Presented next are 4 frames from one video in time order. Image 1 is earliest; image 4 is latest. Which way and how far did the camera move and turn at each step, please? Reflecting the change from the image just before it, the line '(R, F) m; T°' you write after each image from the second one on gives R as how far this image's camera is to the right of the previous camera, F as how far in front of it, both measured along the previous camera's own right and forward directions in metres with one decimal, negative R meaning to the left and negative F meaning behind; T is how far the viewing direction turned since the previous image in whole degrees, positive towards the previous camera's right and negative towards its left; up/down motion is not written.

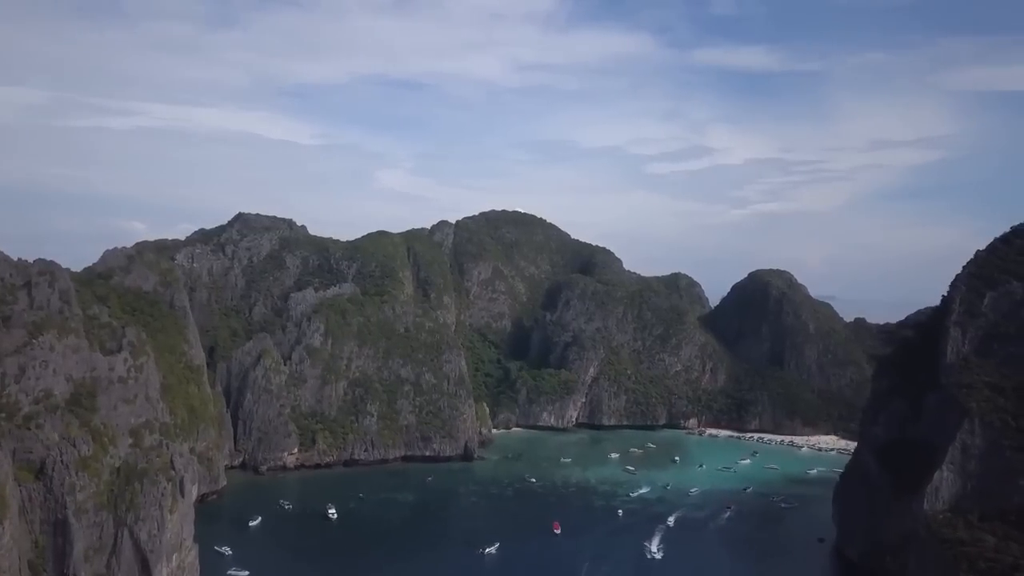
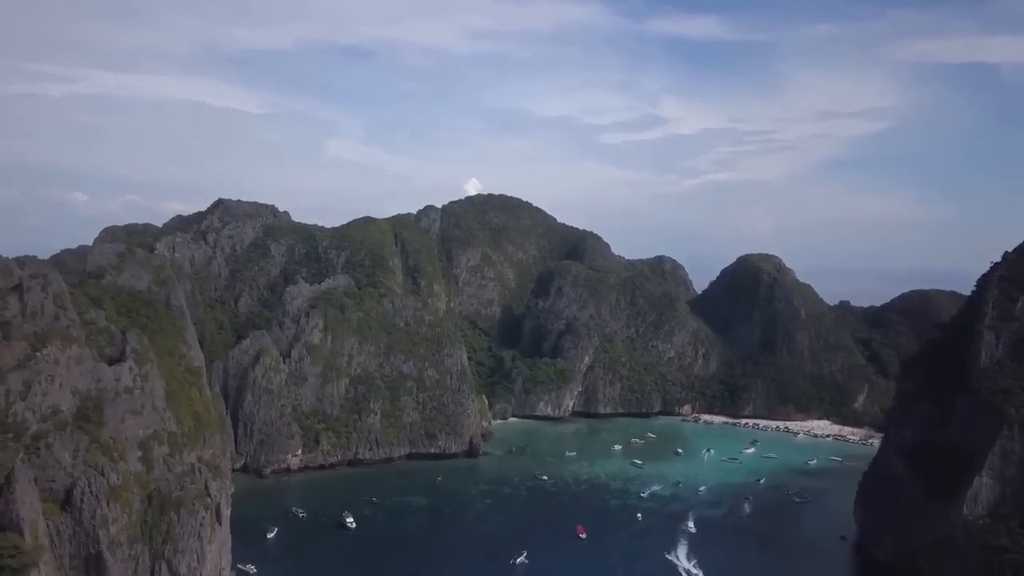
(-4.7, +1.7) m; +3°
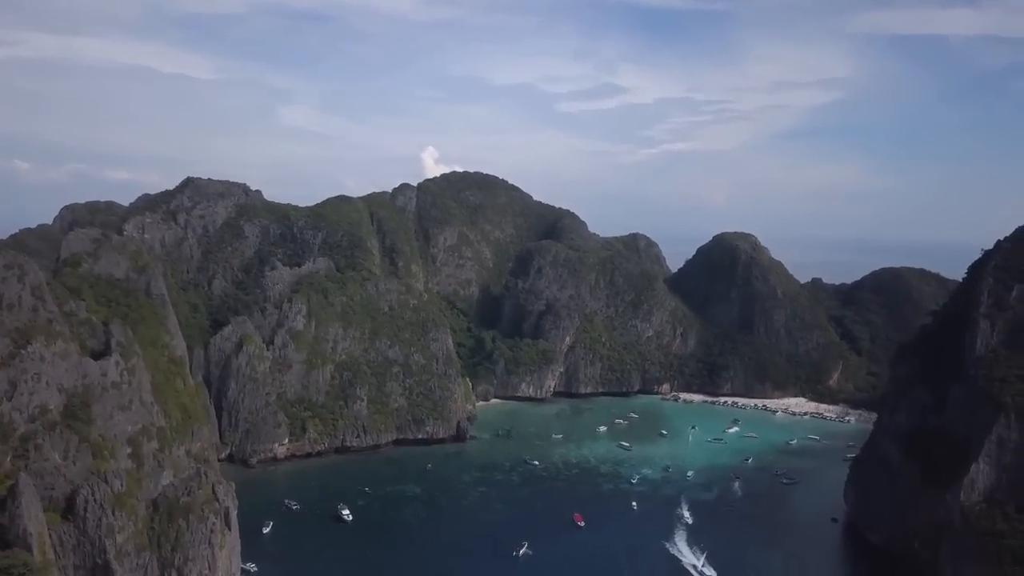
(-2.7, +0.8) m; +3°
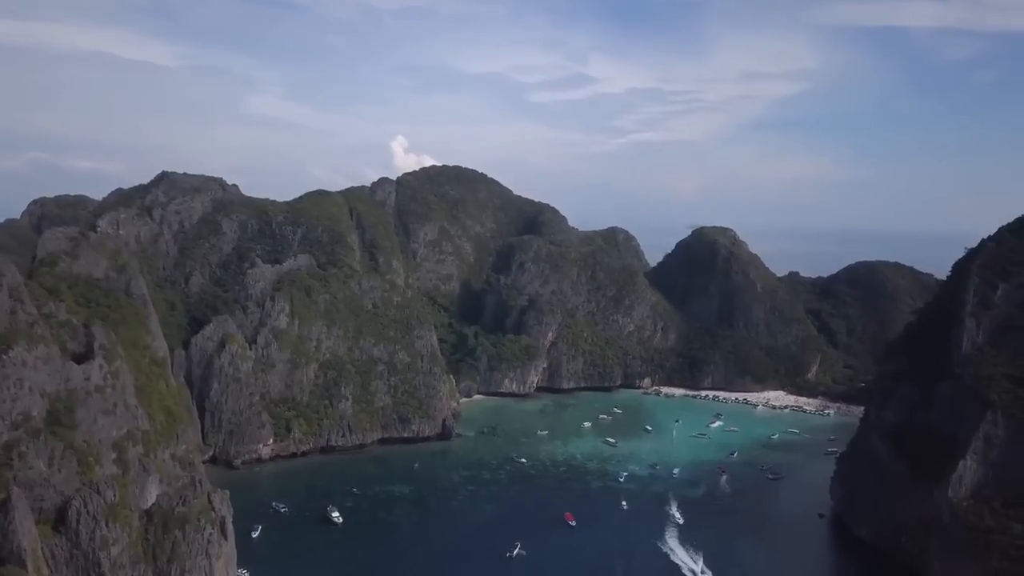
(-1.4, +0.3) m; +2°
